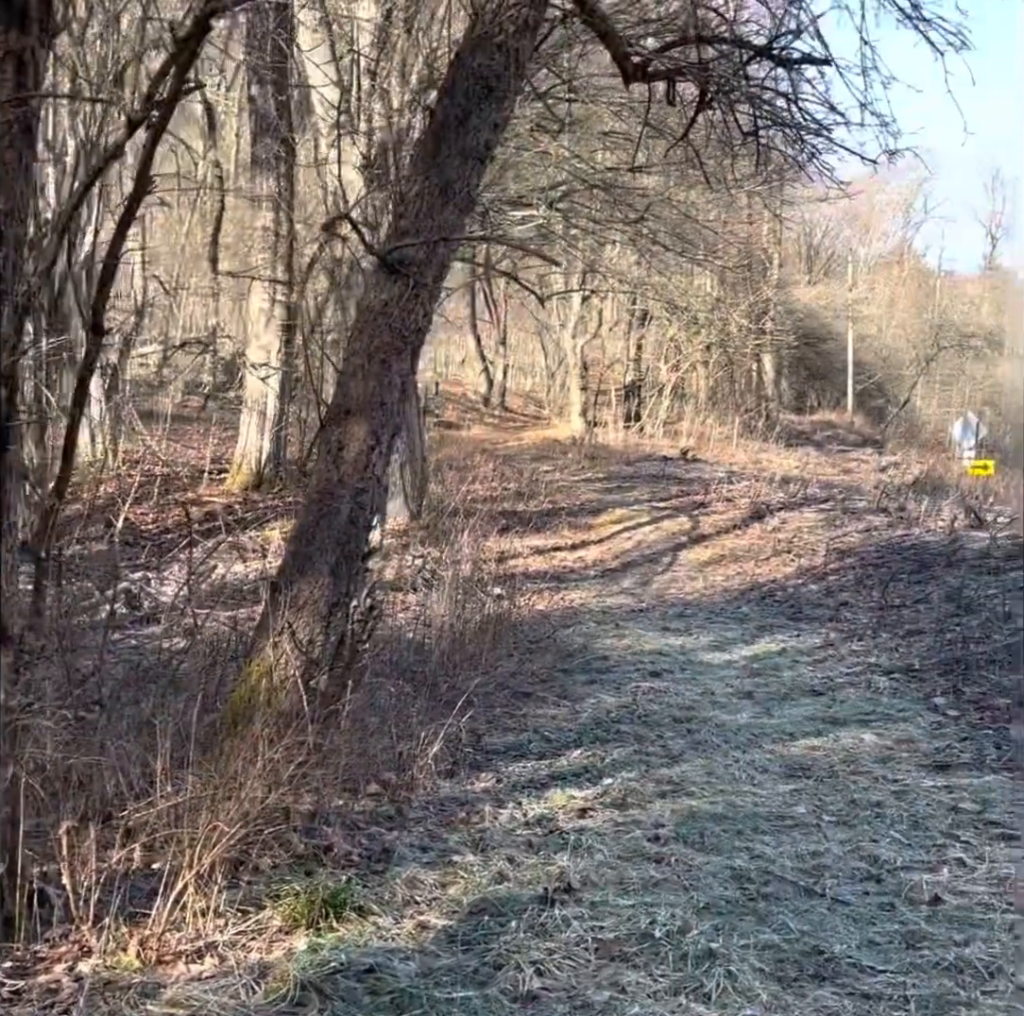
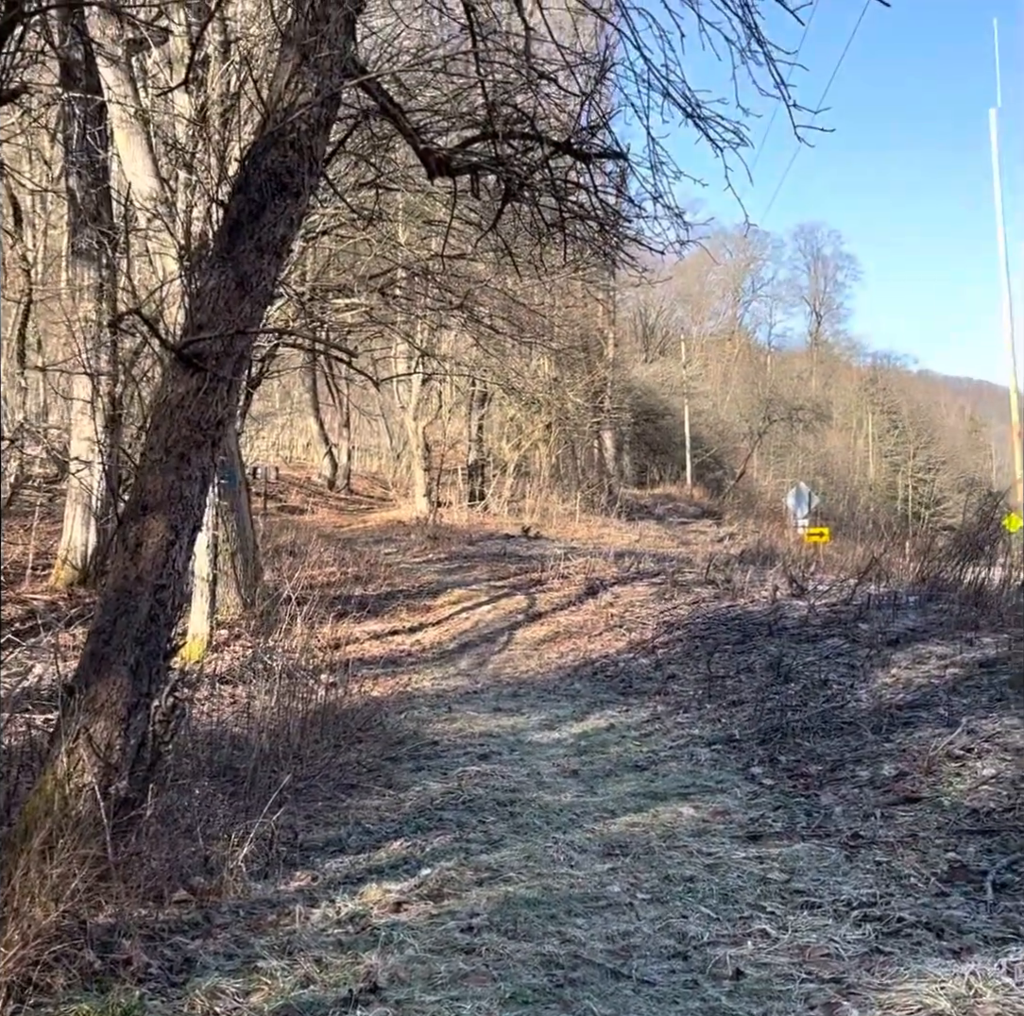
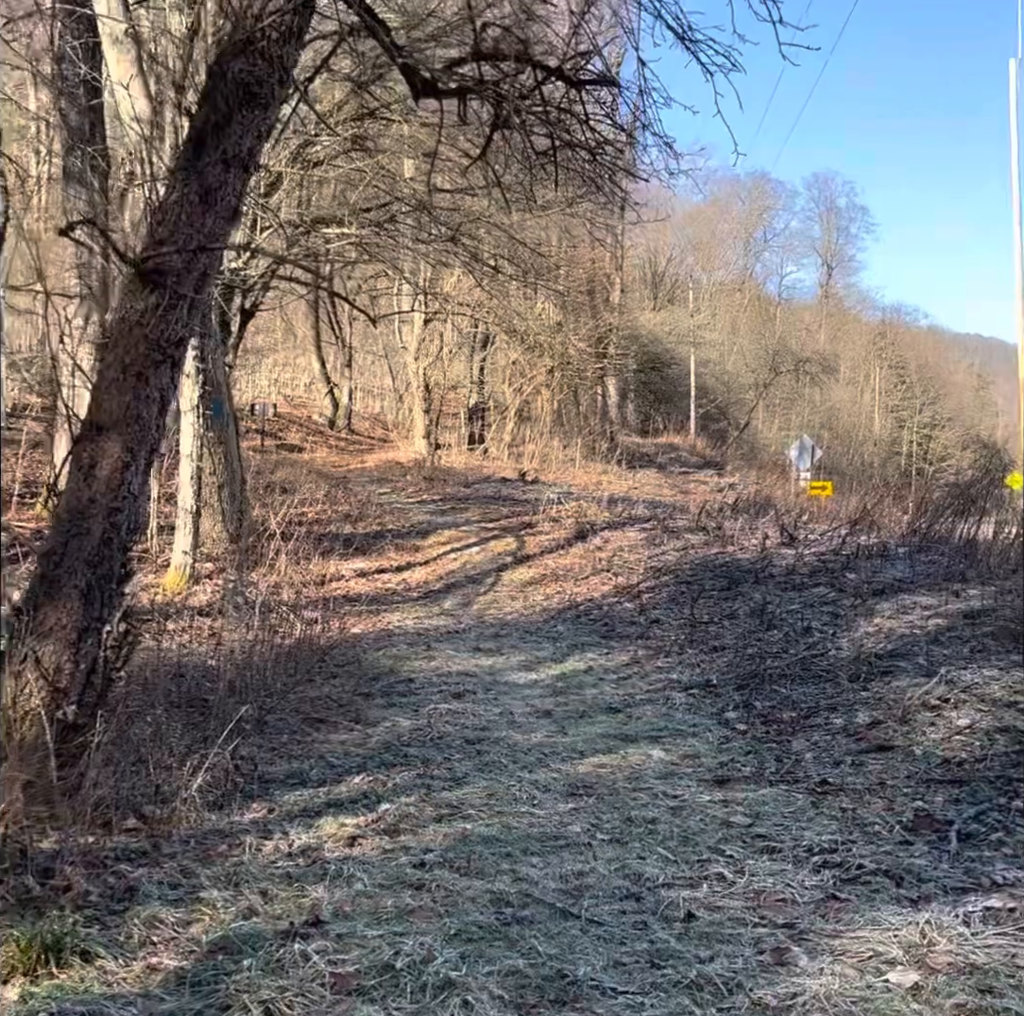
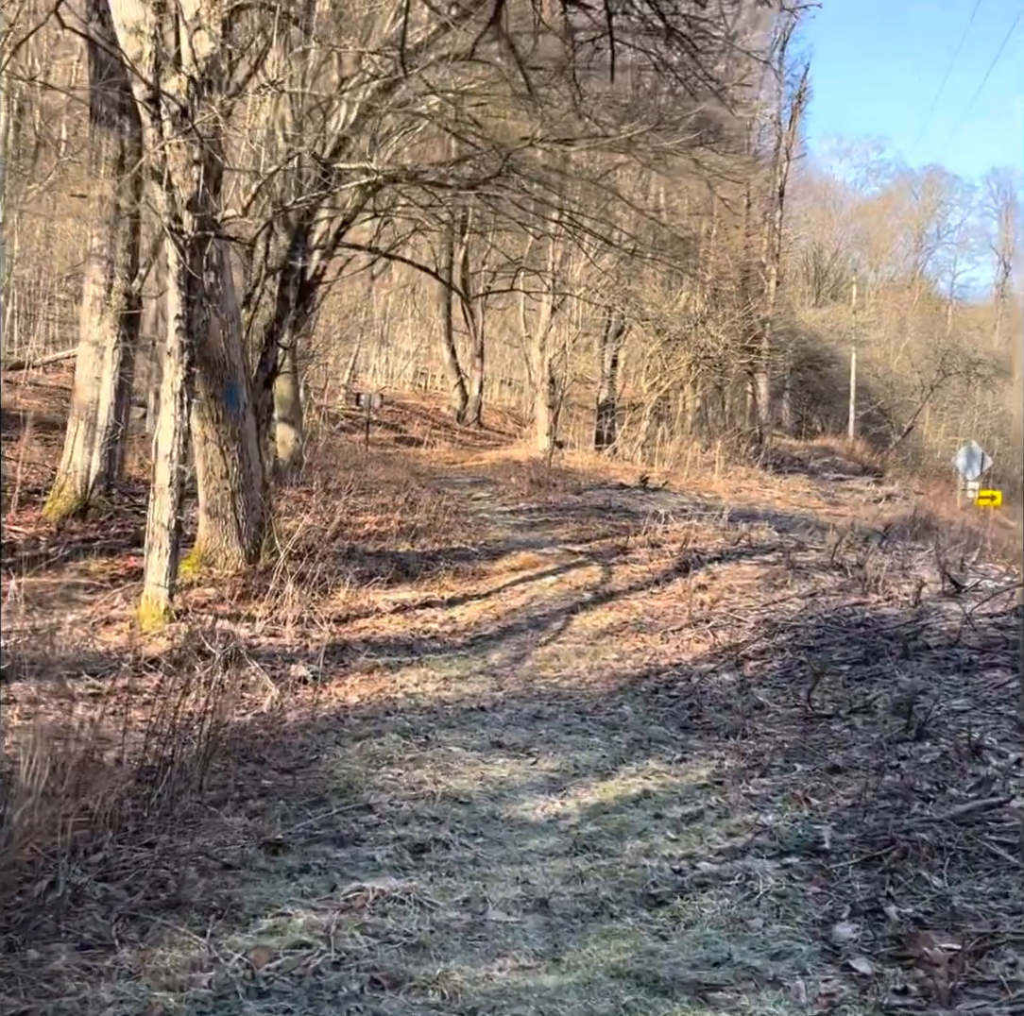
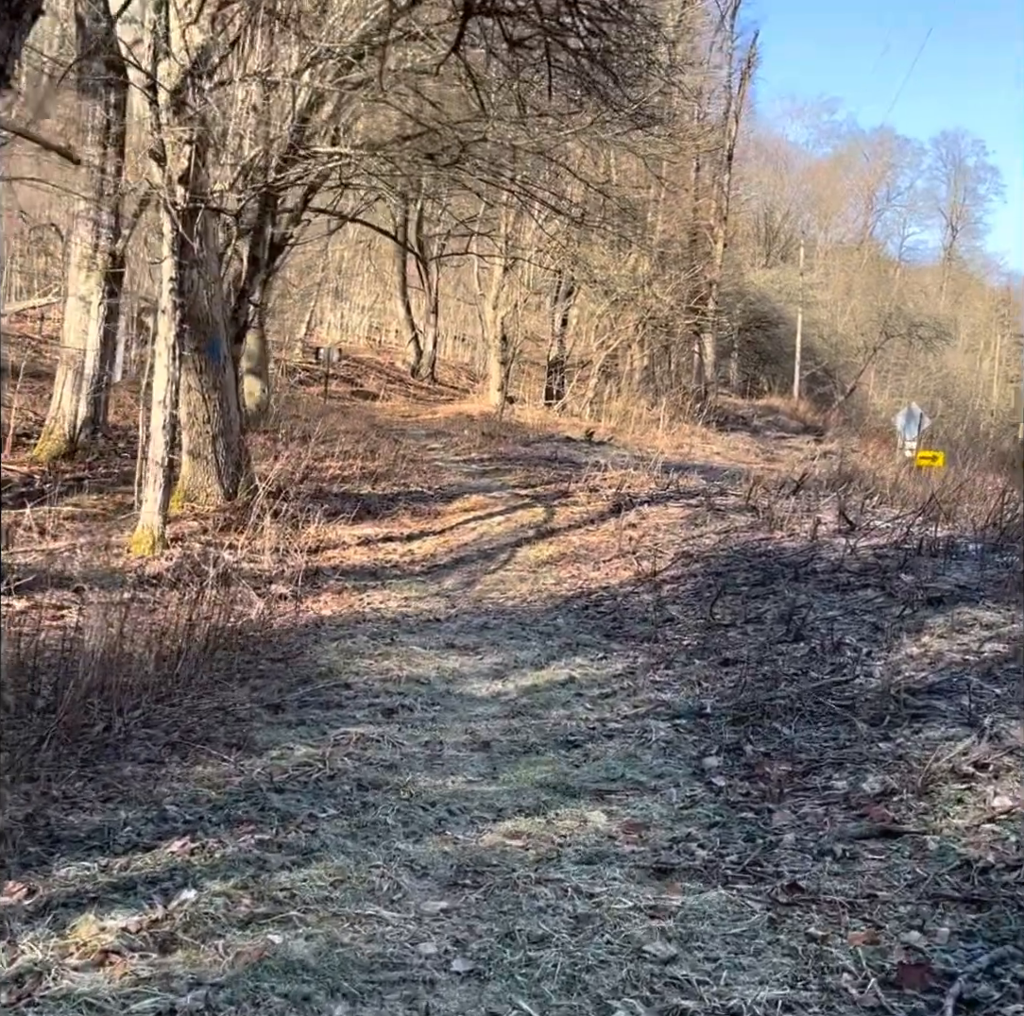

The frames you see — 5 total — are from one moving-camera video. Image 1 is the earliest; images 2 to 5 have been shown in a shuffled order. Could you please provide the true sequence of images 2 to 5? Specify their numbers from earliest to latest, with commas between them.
2, 3, 5, 4
